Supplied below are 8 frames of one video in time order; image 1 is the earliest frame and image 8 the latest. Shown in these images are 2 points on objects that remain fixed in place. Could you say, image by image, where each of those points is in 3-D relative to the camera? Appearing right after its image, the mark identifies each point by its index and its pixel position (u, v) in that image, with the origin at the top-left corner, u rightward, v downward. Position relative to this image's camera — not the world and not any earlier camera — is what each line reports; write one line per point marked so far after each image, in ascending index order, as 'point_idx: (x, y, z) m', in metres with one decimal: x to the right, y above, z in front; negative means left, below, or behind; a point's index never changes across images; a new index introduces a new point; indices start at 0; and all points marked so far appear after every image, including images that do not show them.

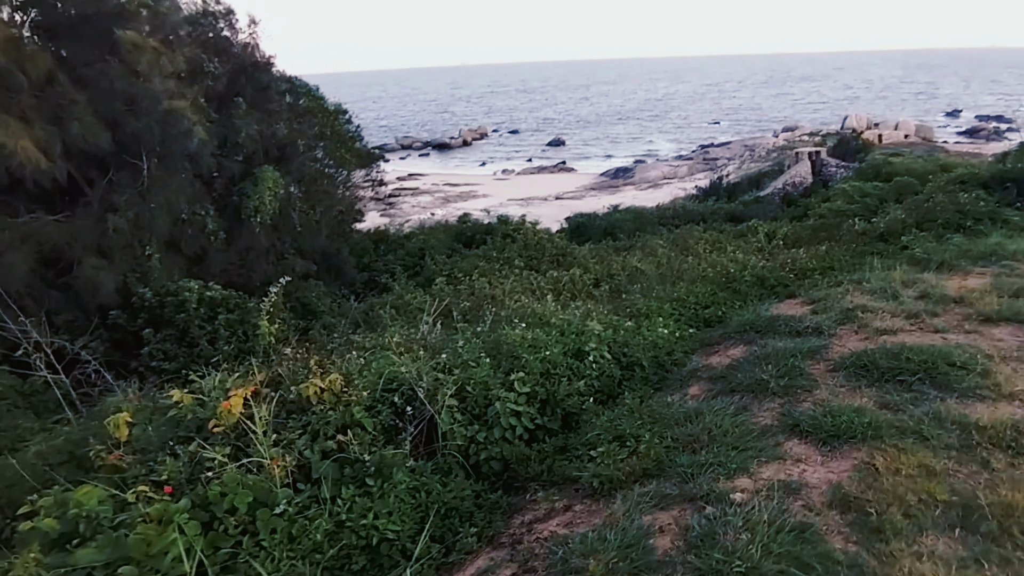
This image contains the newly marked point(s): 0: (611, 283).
0: (+1.2, 0.0, +9.1) m
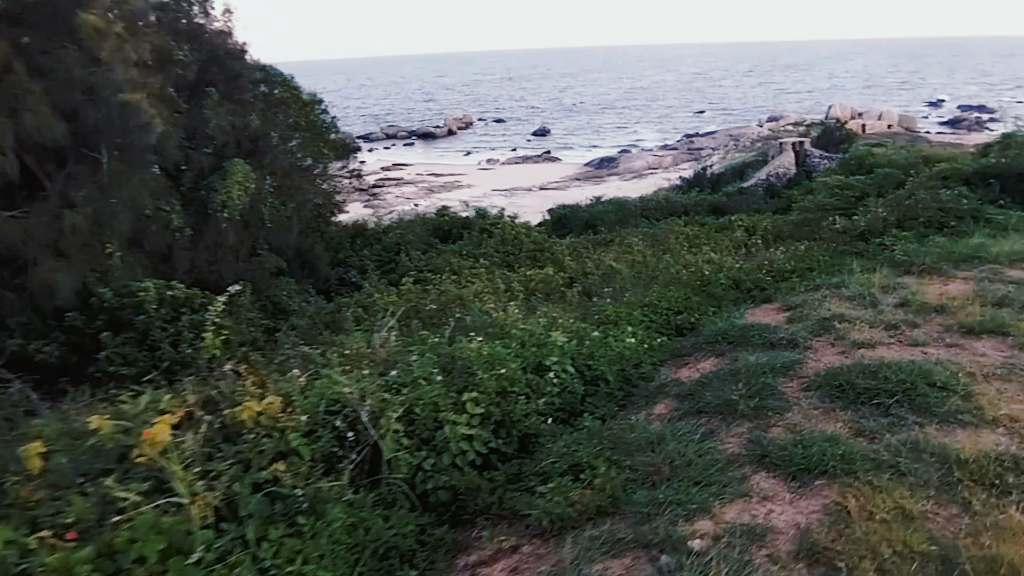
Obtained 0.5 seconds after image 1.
0: (+0.9, 0.0, +8.9) m
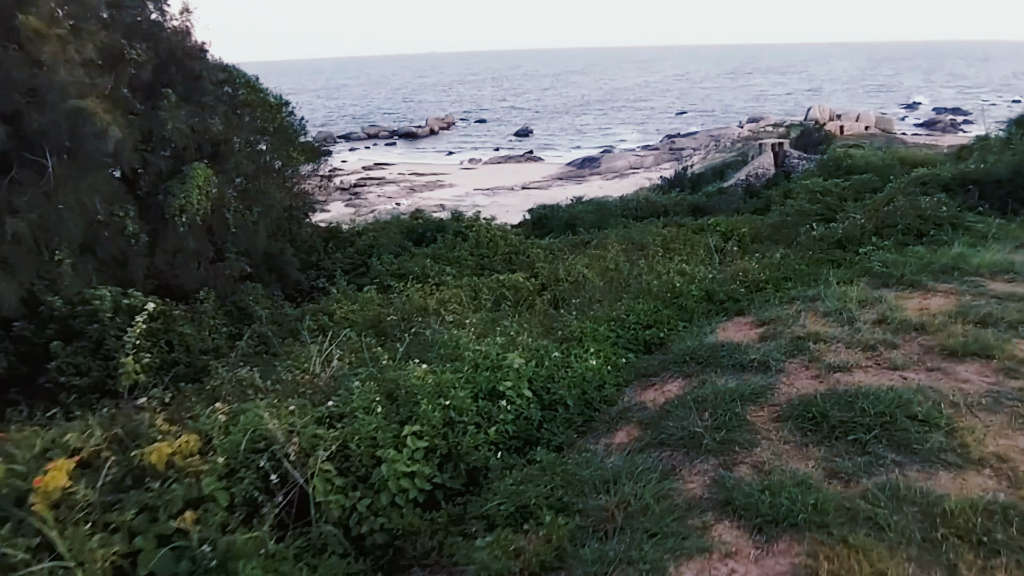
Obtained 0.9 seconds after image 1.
0: (+0.5, -0.1, +8.5) m
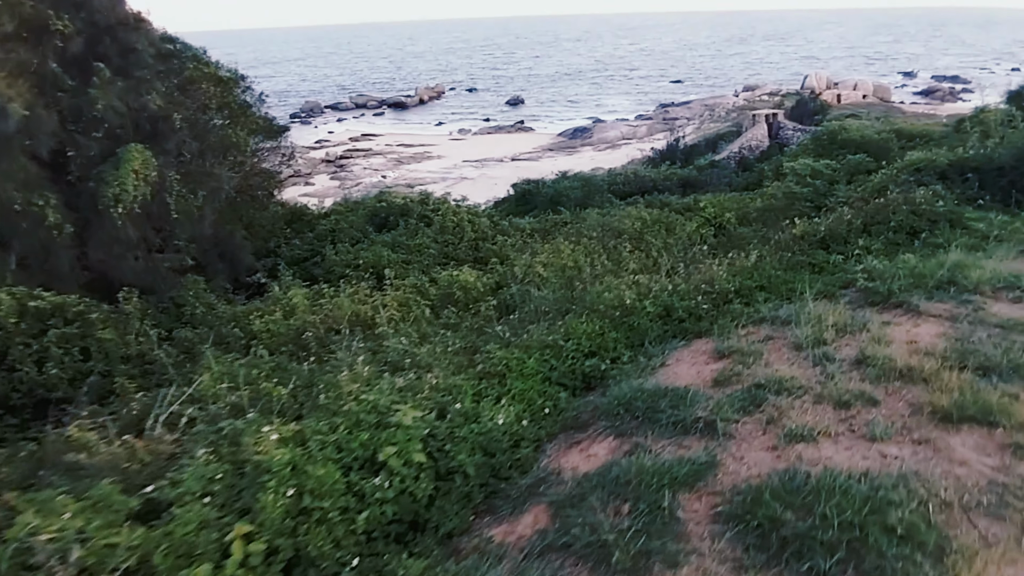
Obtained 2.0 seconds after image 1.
0: (-0.1, -0.1, +7.6) m
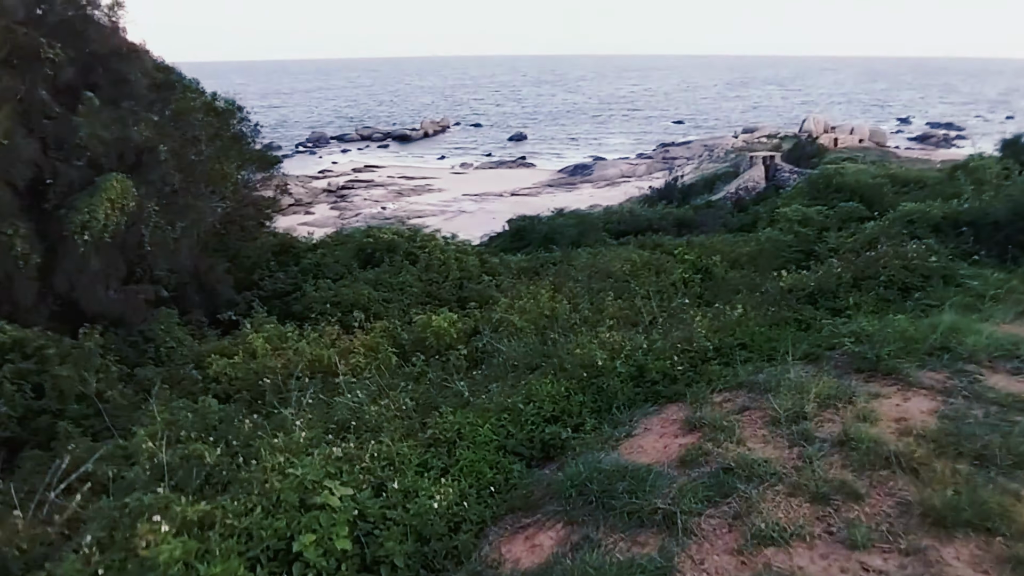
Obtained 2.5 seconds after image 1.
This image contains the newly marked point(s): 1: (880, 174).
0: (-0.4, -0.6, +7.2) m
1: (+7.7, +2.3, +15.8) m
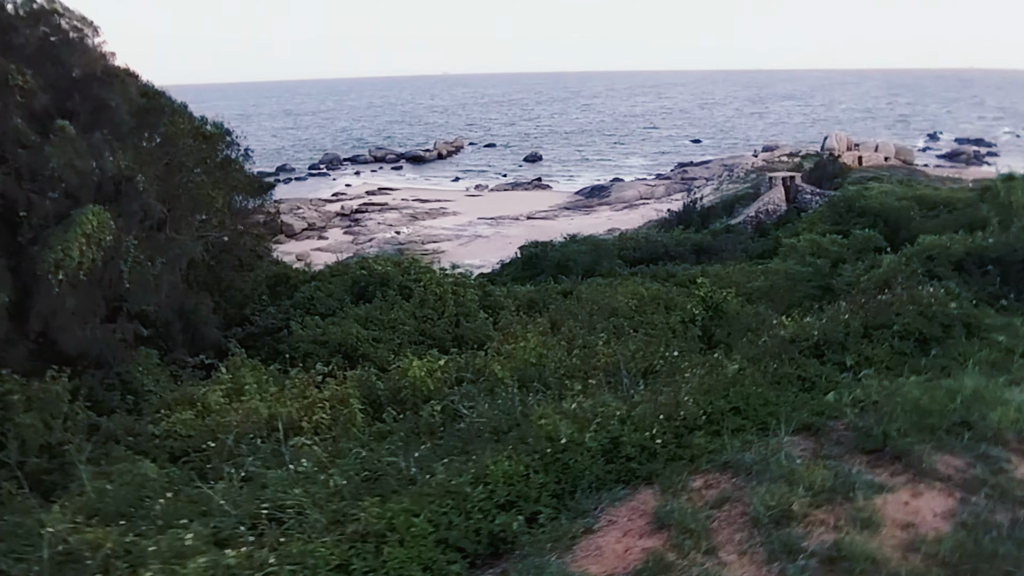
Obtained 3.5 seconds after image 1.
0: (-0.6, -1.0, +6.6) m
1: (+7.7, +1.7, +15.0) m
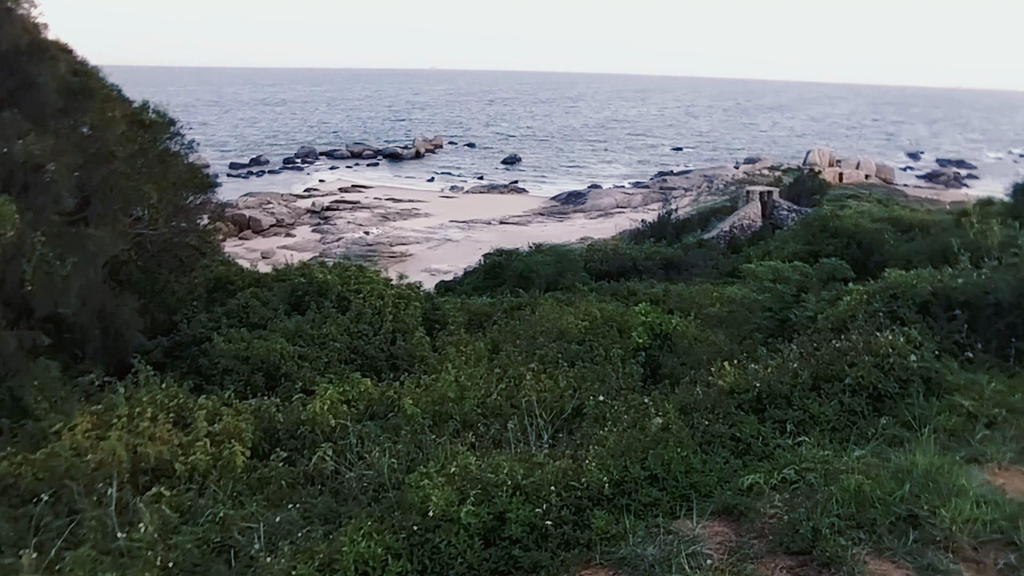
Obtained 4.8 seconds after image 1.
0: (-1.3, -1.2, +5.8) m
1: (+6.8, +1.2, +14.5) m
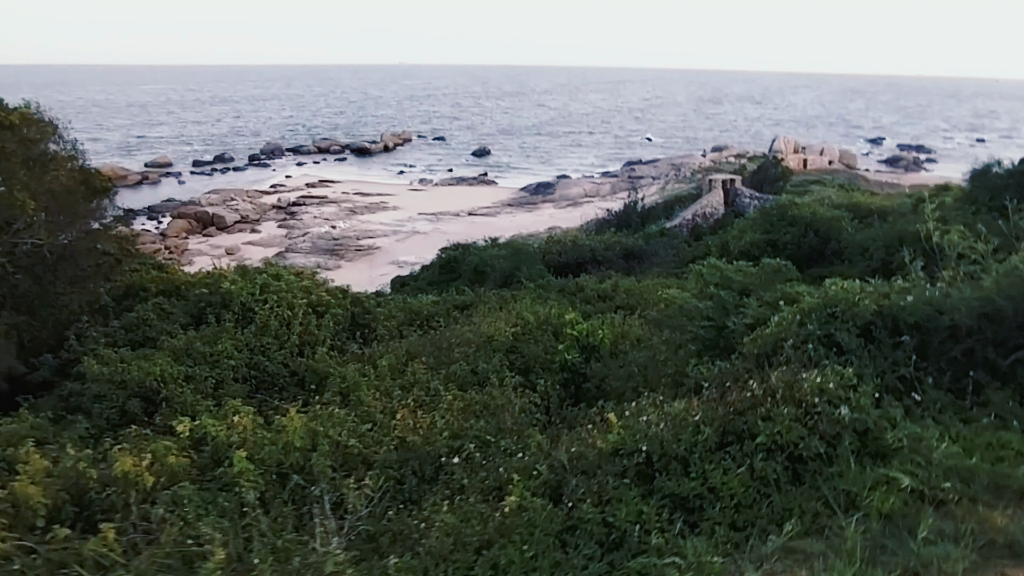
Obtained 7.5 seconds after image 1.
0: (-2.3, -1.4, +4.5) m
1: (+5.6, +1.3, +13.3) m
